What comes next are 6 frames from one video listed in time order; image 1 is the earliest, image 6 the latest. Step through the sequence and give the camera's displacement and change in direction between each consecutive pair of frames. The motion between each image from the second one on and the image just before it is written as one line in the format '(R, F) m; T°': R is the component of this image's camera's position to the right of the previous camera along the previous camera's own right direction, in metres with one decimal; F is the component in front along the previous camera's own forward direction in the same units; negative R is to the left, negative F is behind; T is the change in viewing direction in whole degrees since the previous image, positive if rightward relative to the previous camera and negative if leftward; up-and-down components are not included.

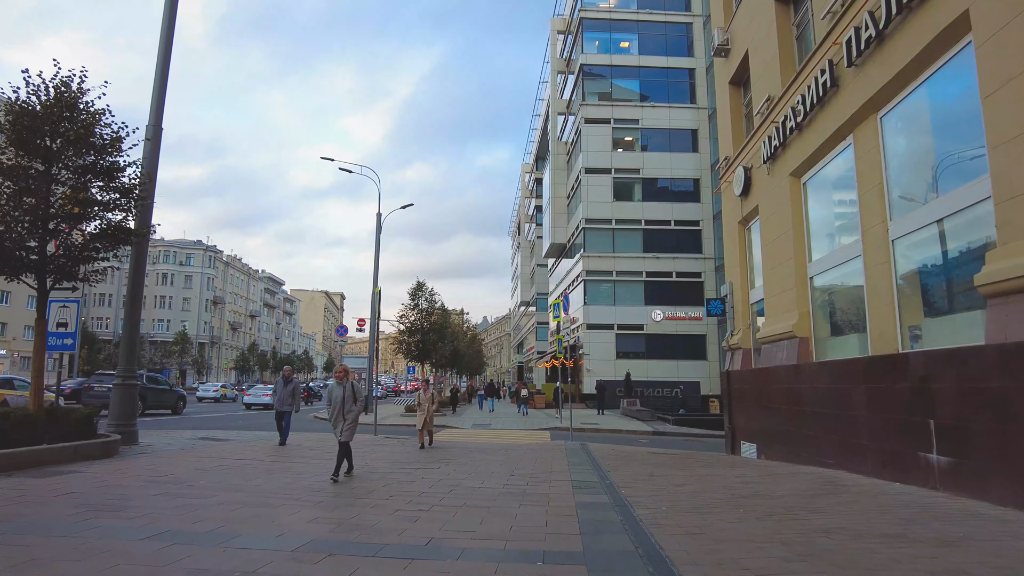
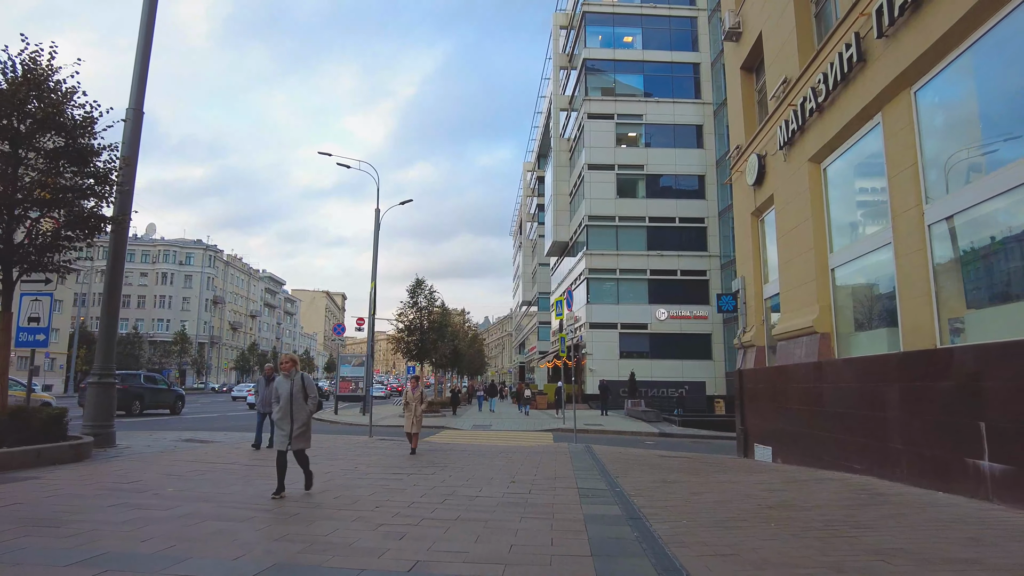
(0.0, +0.8) m; 0°
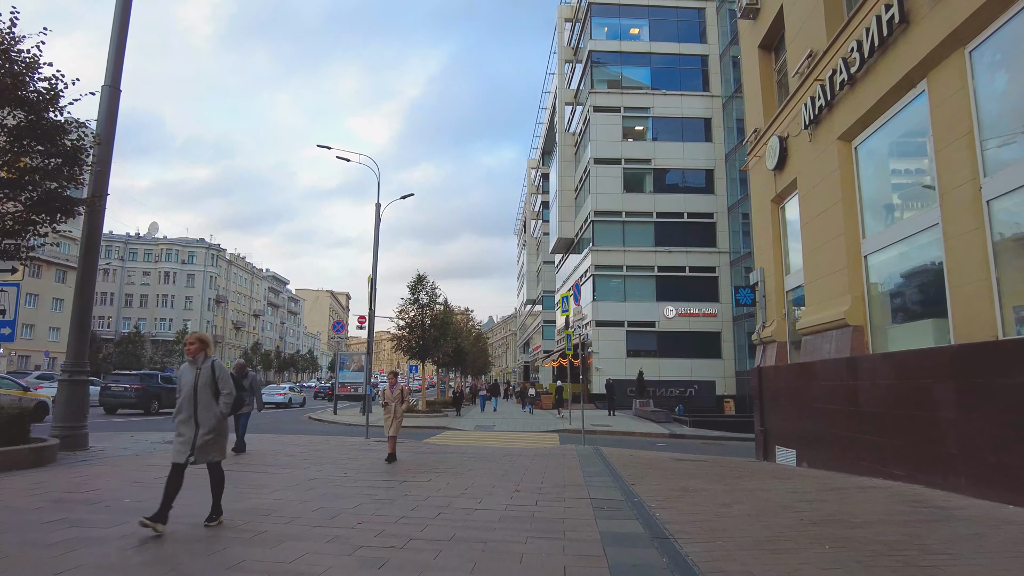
(0.0, +0.9) m; 0°
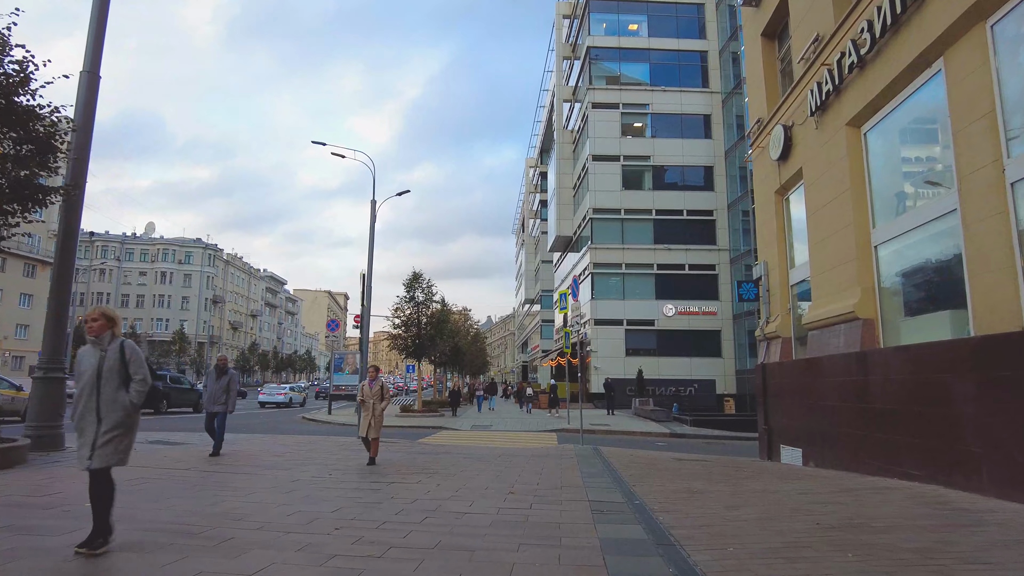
(+0.1, +0.4) m; 0°
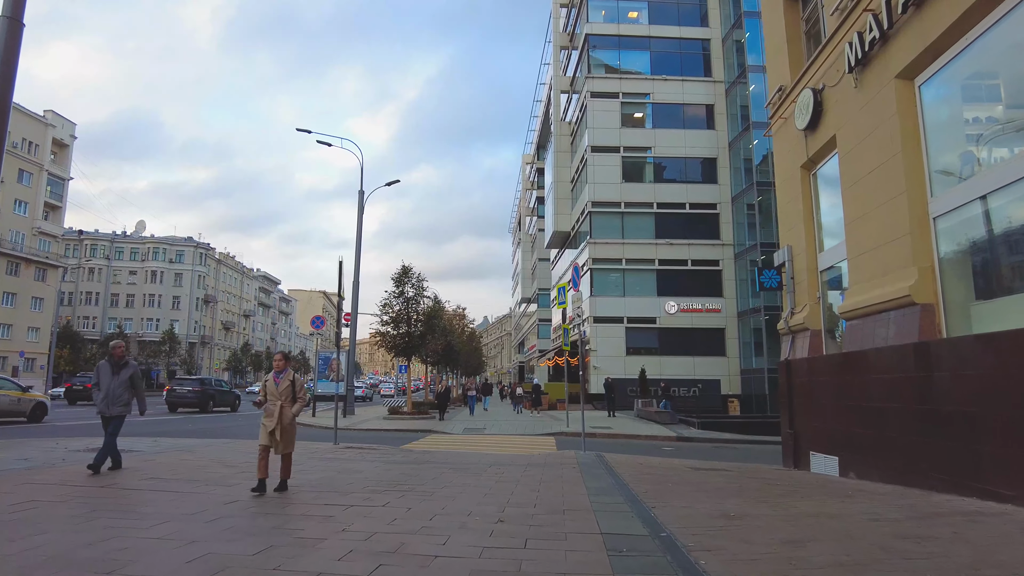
(+0.1, +1.6) m; 0°
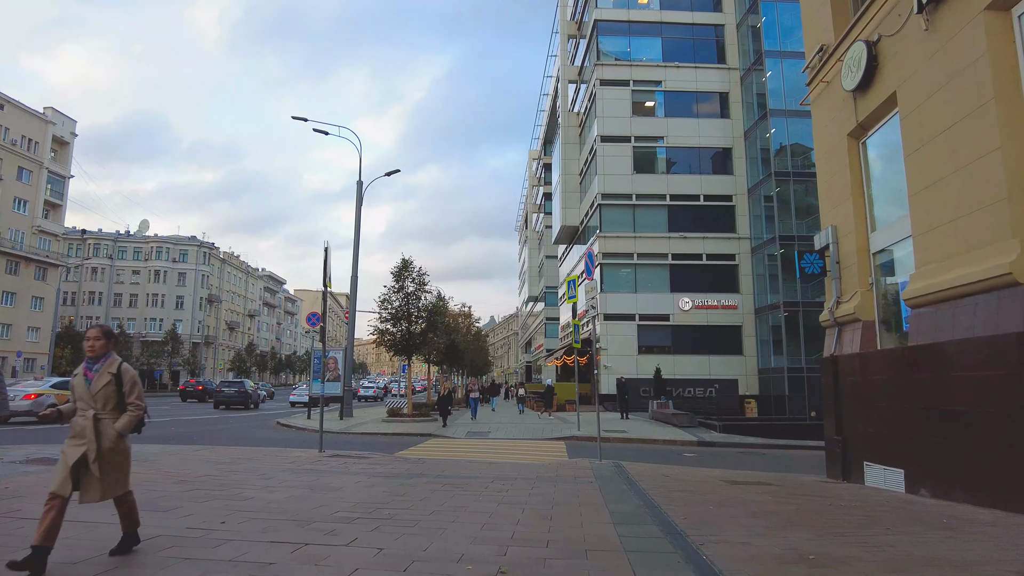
(0.0, +1.5) m; -1°
